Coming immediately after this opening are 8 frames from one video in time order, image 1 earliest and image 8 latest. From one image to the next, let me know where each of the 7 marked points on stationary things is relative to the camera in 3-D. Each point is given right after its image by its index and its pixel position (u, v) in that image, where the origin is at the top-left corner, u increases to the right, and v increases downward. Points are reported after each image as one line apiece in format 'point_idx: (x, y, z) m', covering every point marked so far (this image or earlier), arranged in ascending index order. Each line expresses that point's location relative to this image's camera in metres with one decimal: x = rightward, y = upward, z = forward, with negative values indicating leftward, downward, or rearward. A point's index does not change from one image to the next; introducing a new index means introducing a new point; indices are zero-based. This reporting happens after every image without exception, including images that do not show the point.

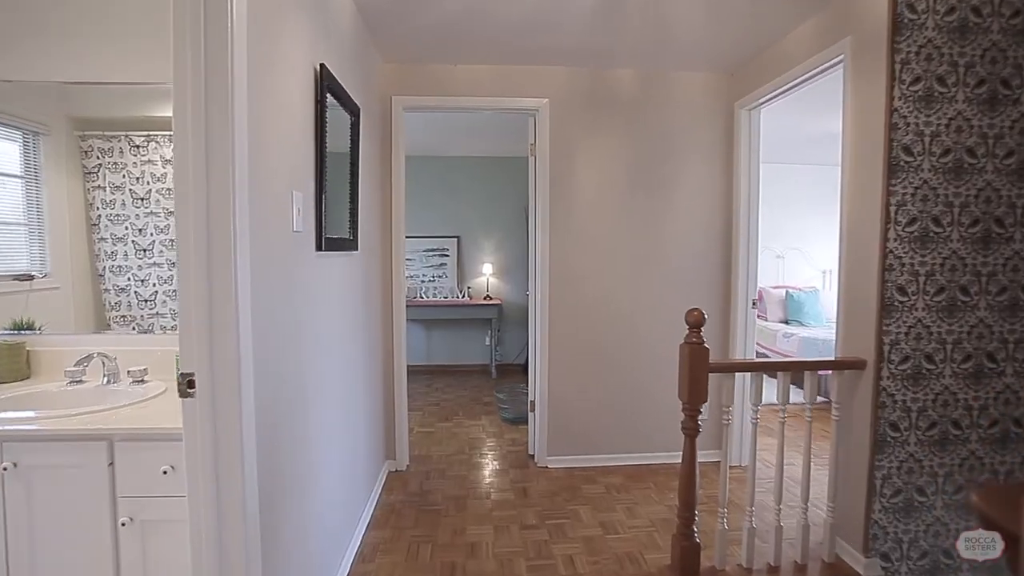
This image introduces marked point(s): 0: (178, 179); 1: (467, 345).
0: (-0.6, +0.2, +1.0) m
1: (-0.5, -0.6, +5.2) m
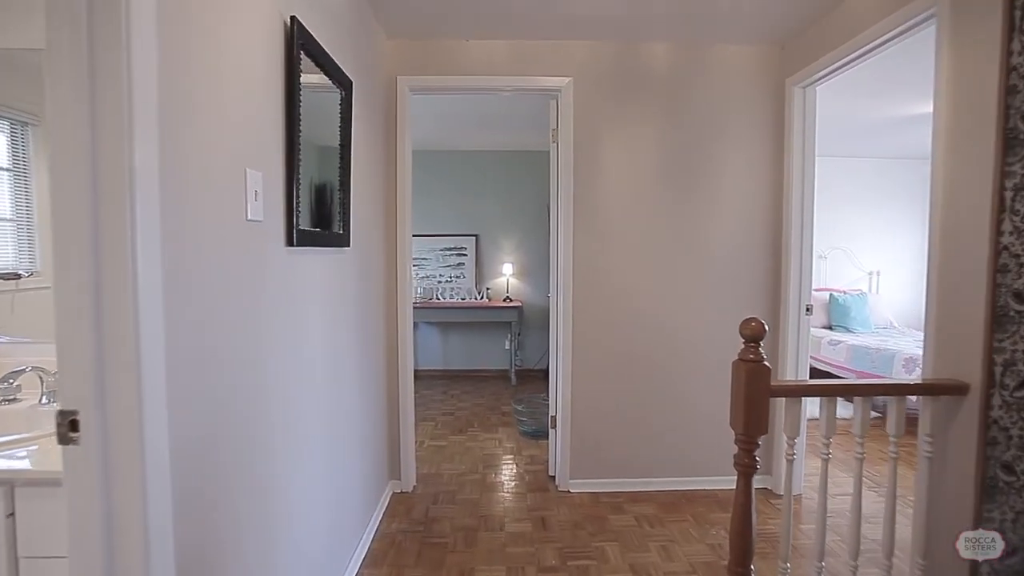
0: (-0.6, +0.2, +0.7) m
1: (-0.3, -0.6, +4.9) m
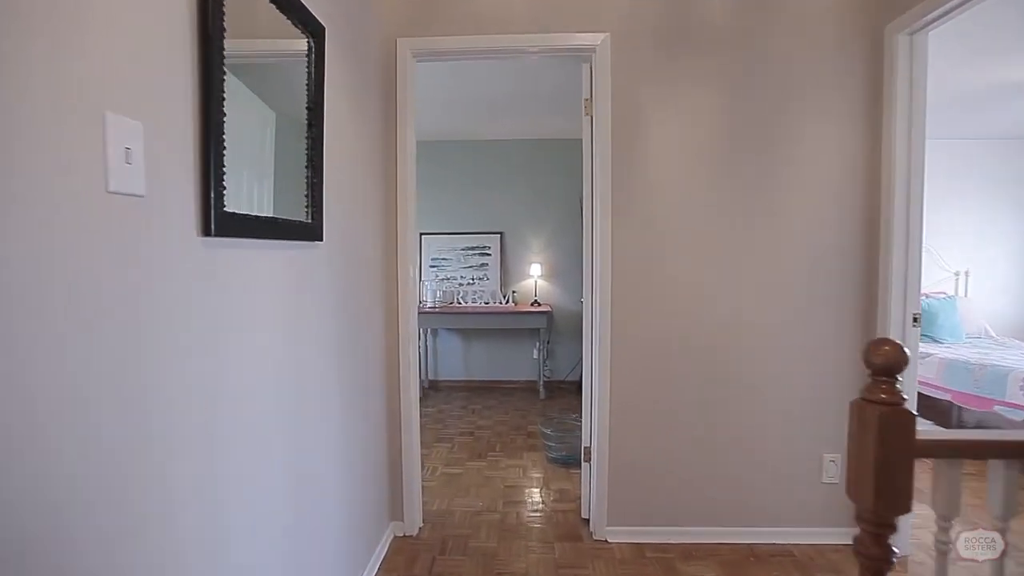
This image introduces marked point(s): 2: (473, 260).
0: (-0.6, +0.2, +0.3) m
1: (0.0, -0.6, +4.5) m
2: (-0.3, +0.2, +4.5) m
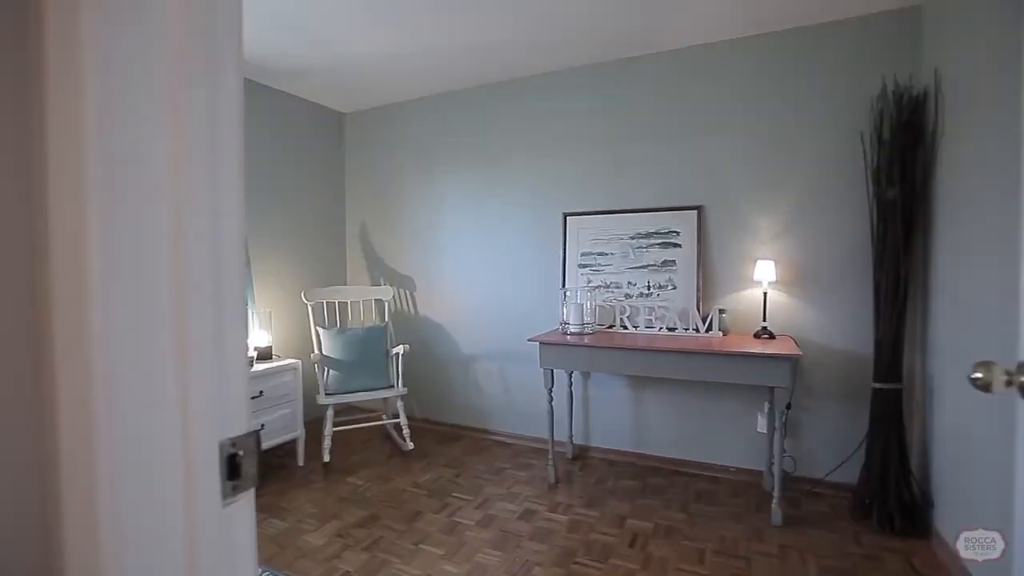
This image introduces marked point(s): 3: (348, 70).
0: (-1.1, +0.1, -1.1) m
1: (+1.0, -0.7, +2.6) m
2: (+0.7, +0.2, +2.7) m
3: (-1.0, +1.3, +3.0) m
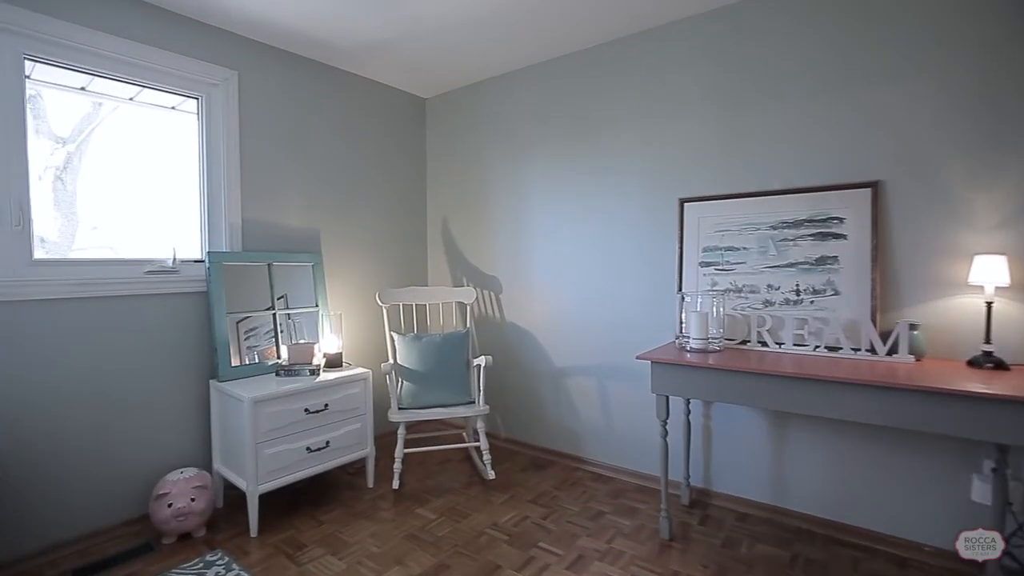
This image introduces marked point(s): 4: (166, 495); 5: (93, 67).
0: (-1.4, +0.2, -1.4) m
1: (+1.4, -0.7, +1.9) m
2: (+1.1, +0.2, +2.0) m
3: (-0.5, +1.2, +2.7) m
4: (-1.4, -0.8, +2.1) m
5: (-1.7, +0.9, +2.2) m
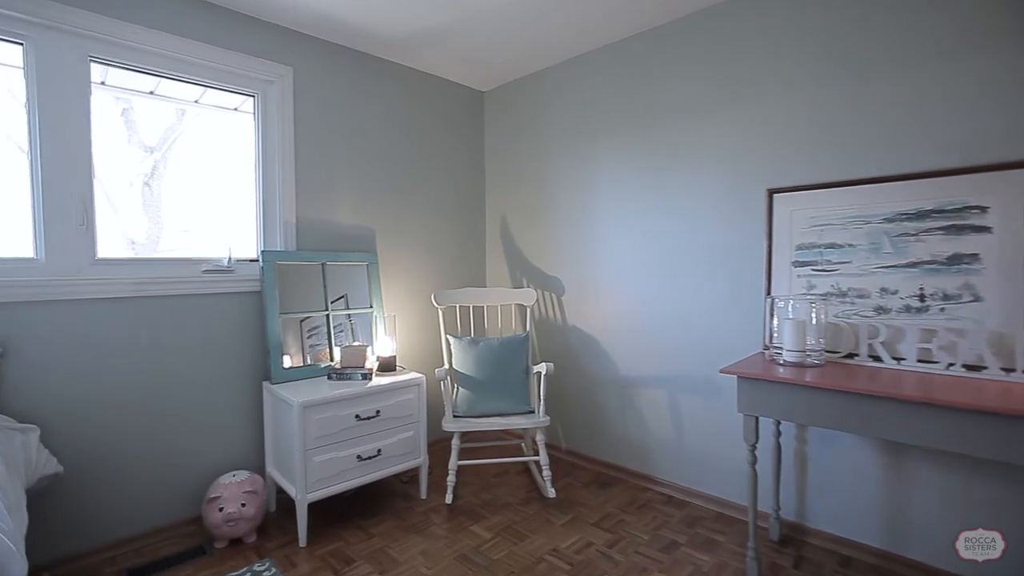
0: (-1.6, +0.2, -1.4) m
1: (+1.6, -0.7, +1.5) m
2: (+1.3, +0.1, +1.7) m
3: (-0.2, +1.2, +2.6) m
4: (-1.2, -0.8, +2.1) m
5: (-1.5, +0.9, +2.2) m
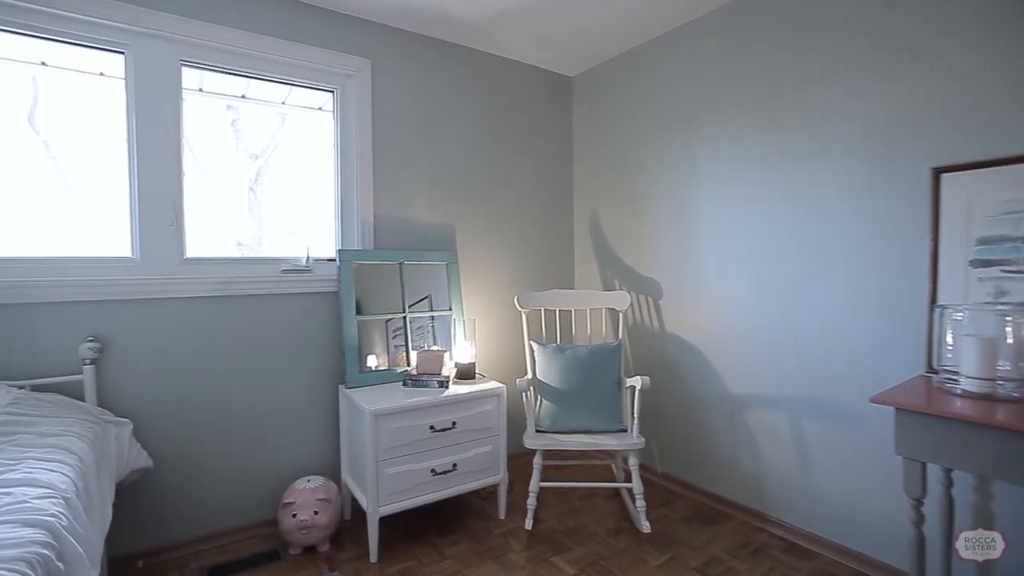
0: (-1.8, +0.2, -1.3) m
1: (+1.7, -0.7, +1.0) m
2: (+1.5, +0.1, +1.2) m
3: (+0.2, +1.2, +2.3) m
4: (-0.9, -0.8, +2.0) m
5: (-1.1, +0.9, +2.2) m
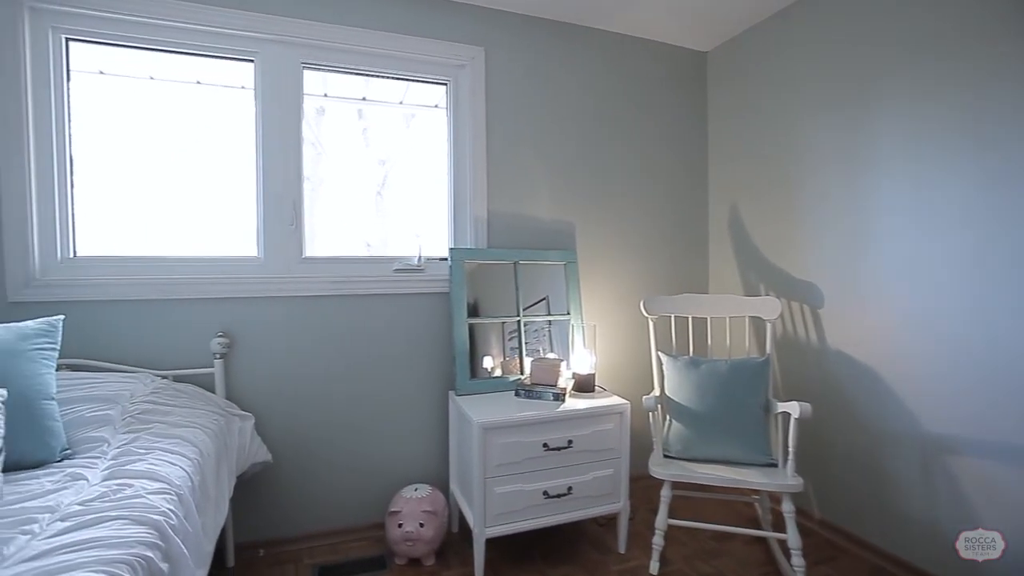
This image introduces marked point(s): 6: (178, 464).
0: (-2.1, +0.2, -1.1) m
1: (+1.9, -0.8, +0.4) m
2: (+1.7, +0.1, +0.6) m
3: (+0.7, +1.2, +2.0) m
4: (-0.4, -0.8, +1.9) m
5: (-0.6, +0.9, +2.2) m
6: (-0.9, -0.5, +1.5) m
